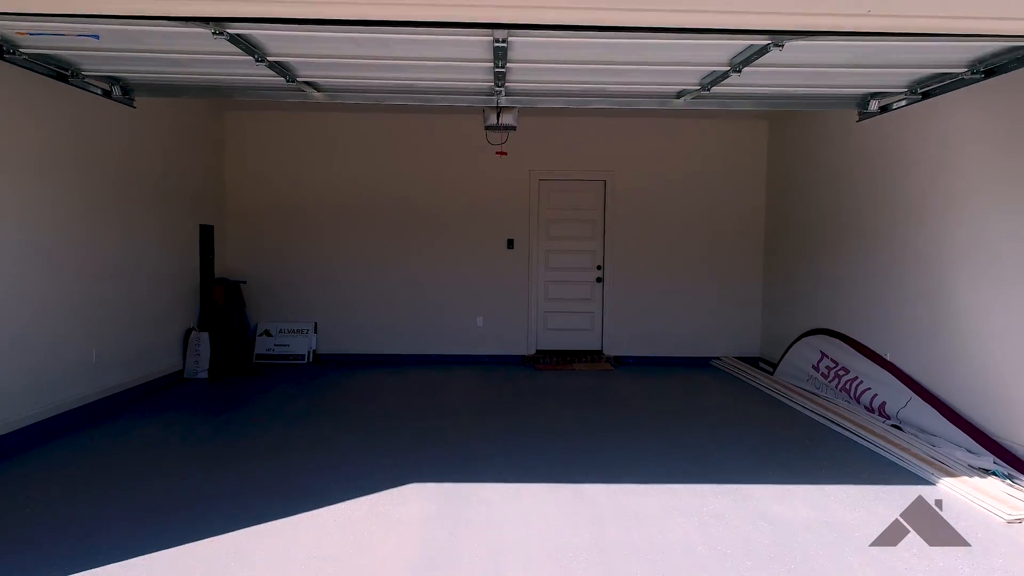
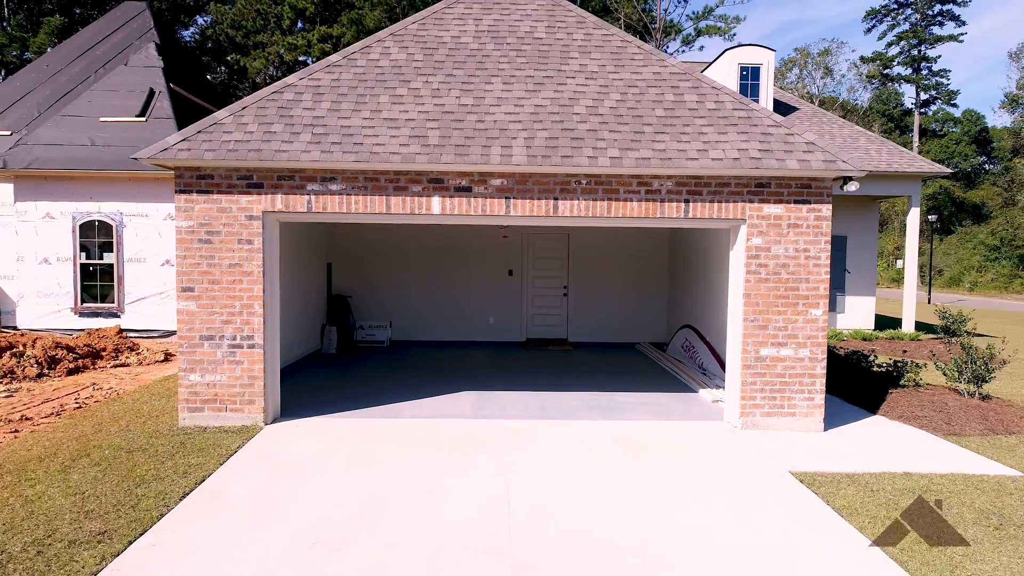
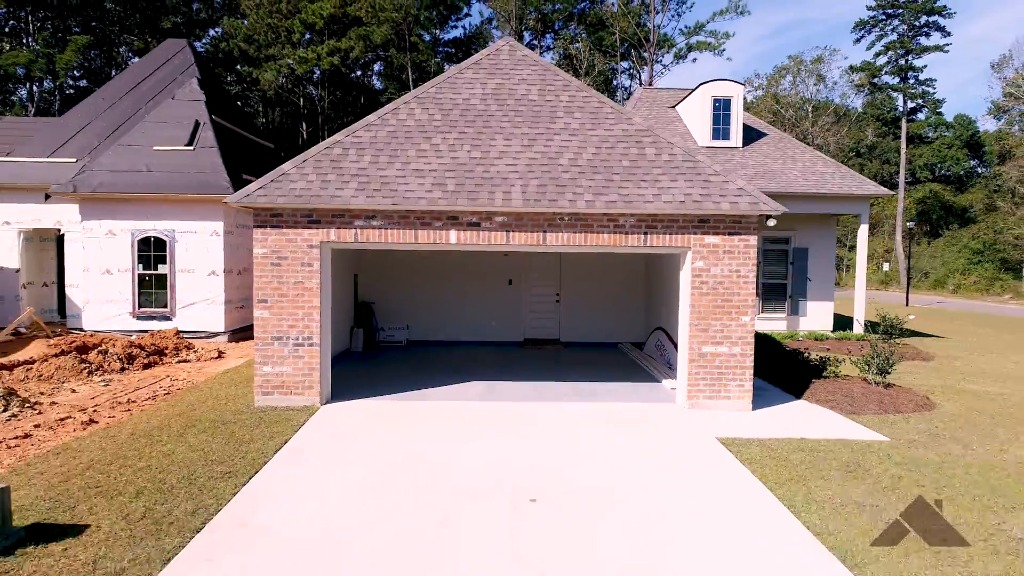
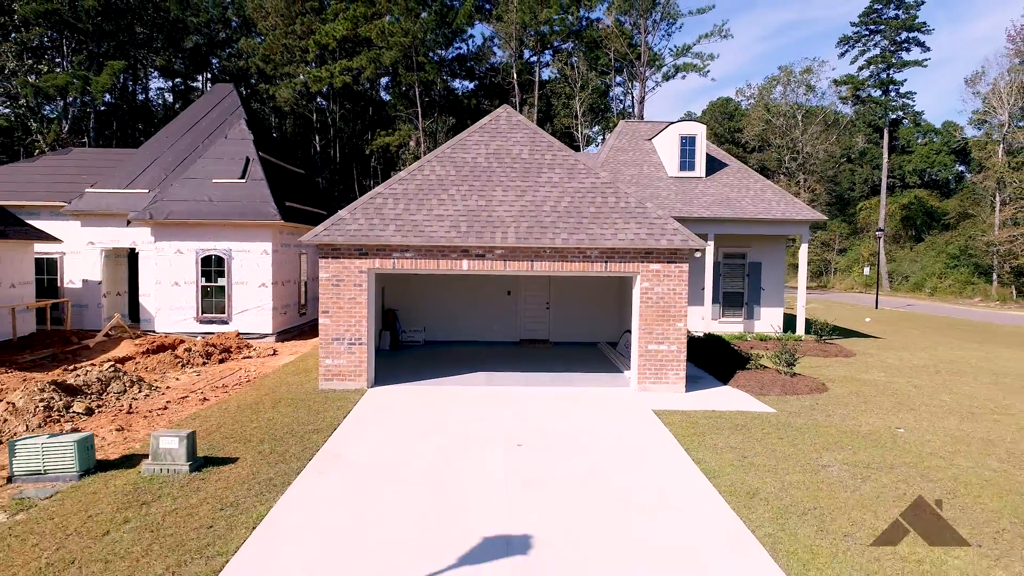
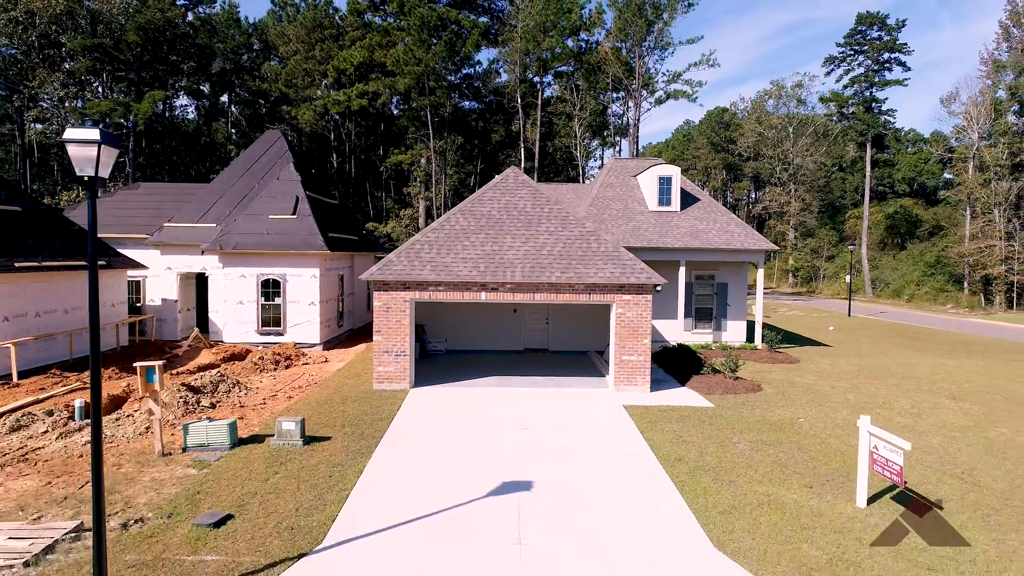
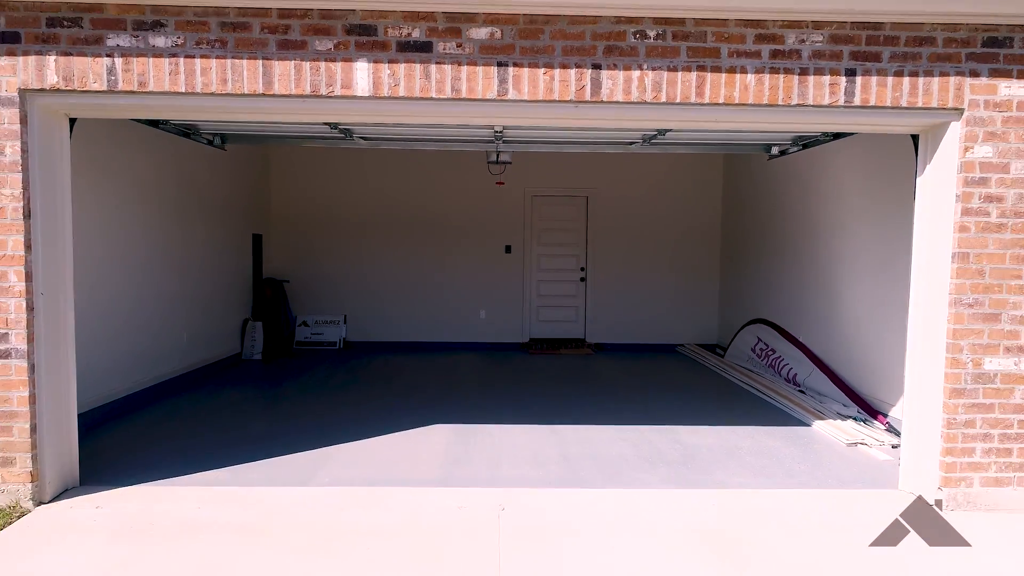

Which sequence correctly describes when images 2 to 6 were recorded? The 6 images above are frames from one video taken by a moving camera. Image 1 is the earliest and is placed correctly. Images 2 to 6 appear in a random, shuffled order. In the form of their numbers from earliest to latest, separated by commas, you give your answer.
6, 2, 3, 4, 5
